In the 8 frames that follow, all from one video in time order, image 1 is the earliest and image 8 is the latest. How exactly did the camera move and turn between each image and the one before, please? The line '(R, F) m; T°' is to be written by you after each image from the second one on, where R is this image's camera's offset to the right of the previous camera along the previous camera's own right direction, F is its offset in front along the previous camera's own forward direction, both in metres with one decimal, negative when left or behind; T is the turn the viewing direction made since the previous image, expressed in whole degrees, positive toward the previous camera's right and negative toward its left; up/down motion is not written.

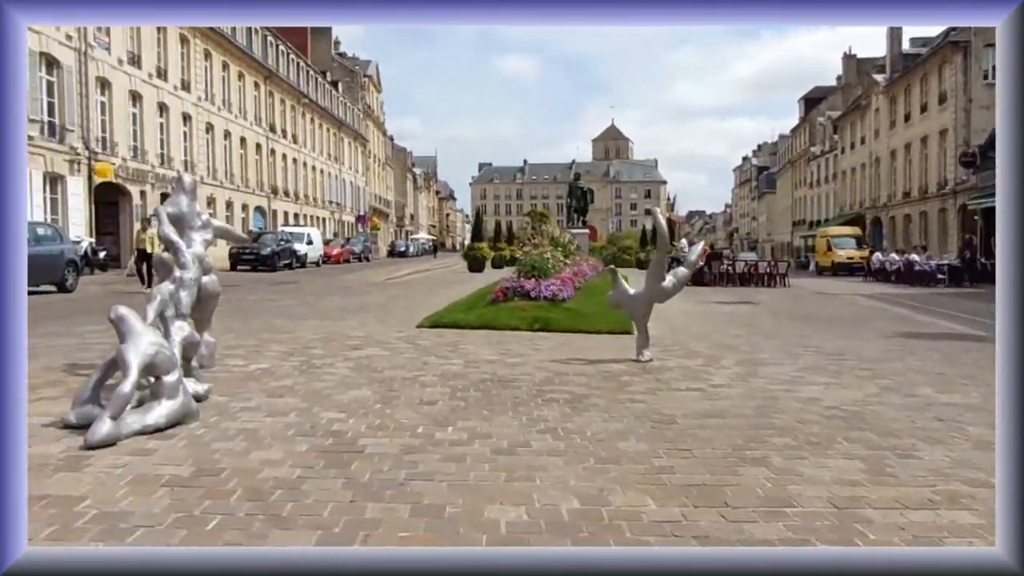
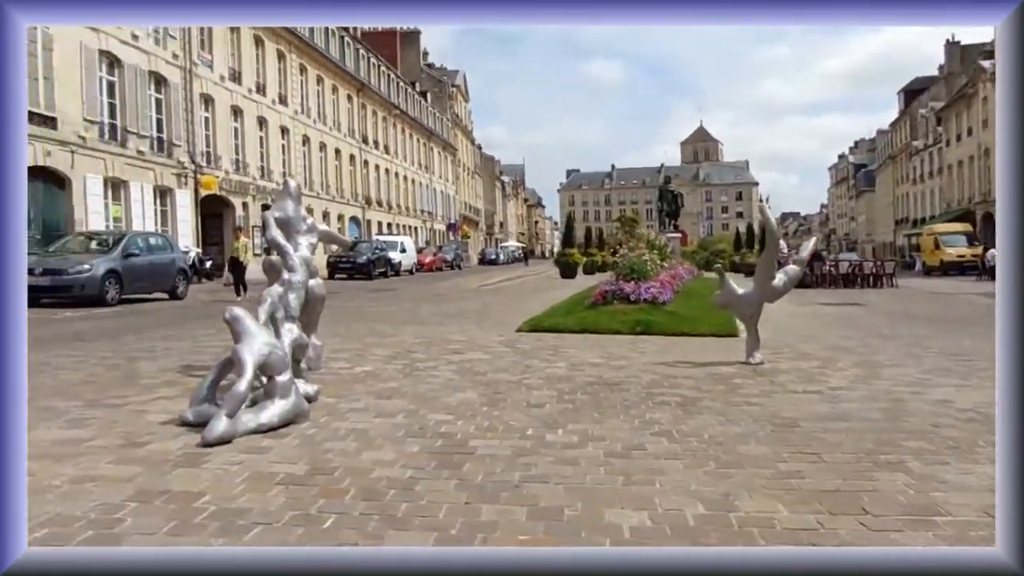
(-0.2, +0.2) m; -6°
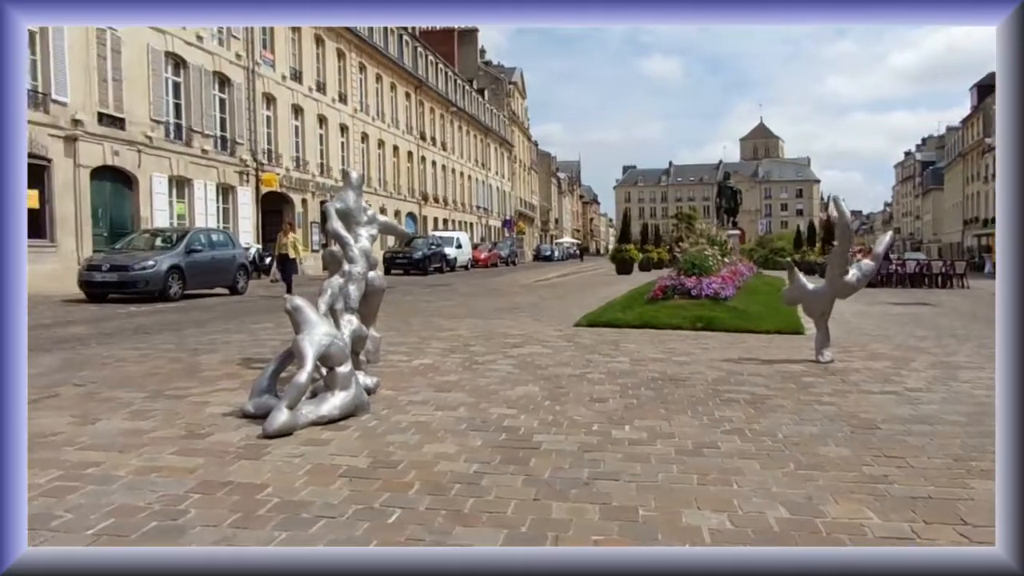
(-0.1, +0.2) m; -4°
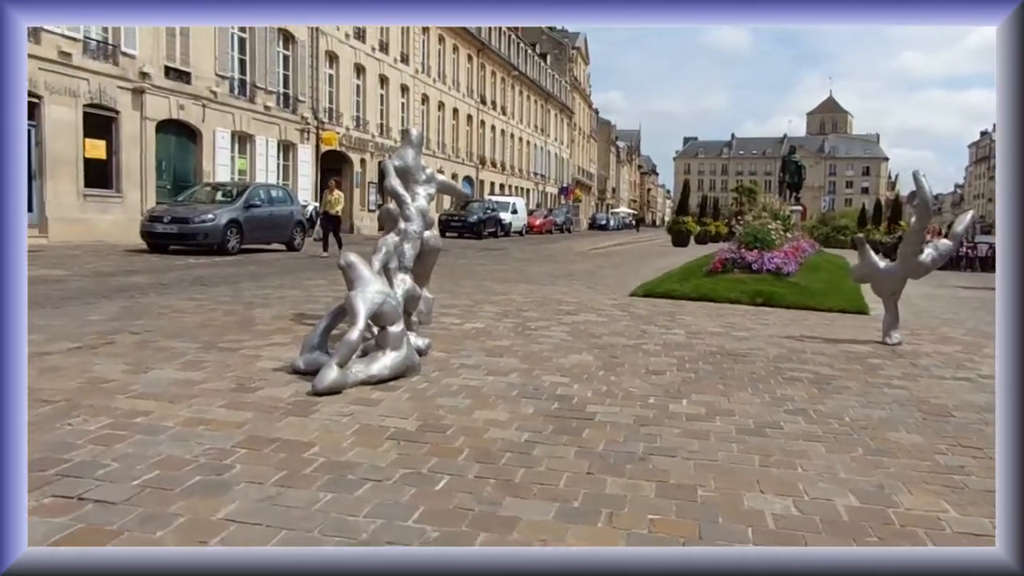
(0.0, +0.2) m; -4°
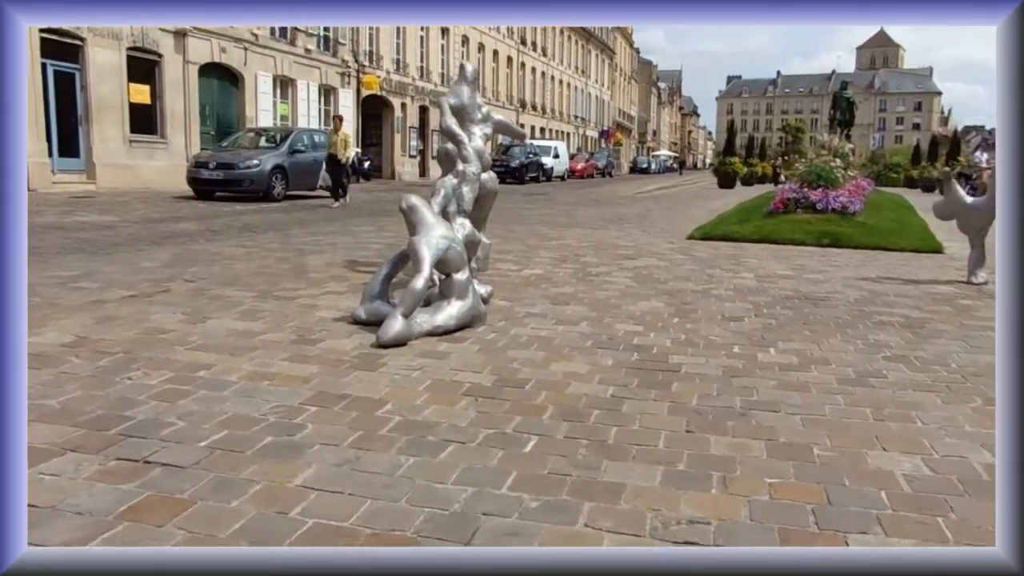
(-0.2, +0.4) m; -3°
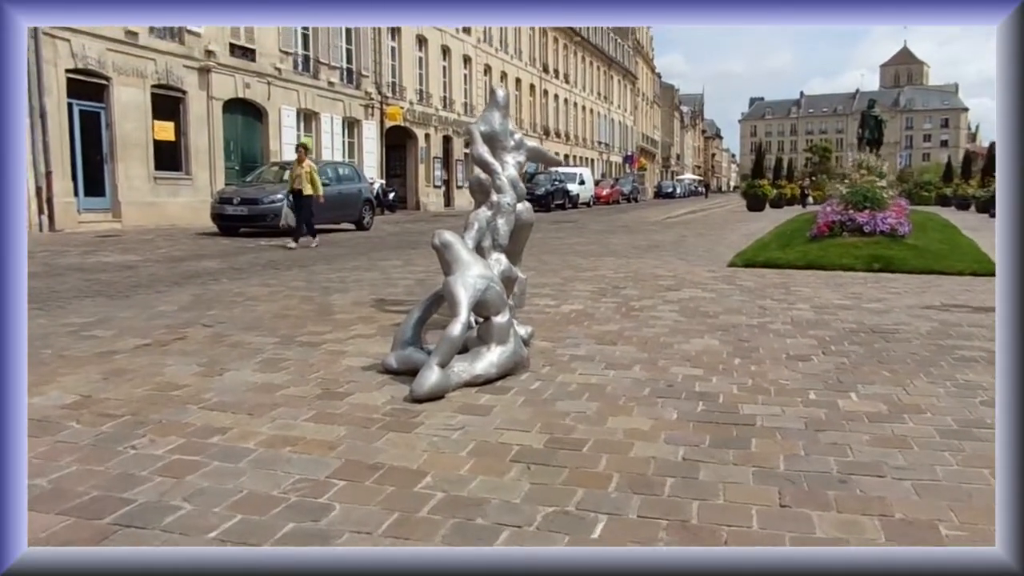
(-0.1, +0.5) m; -2°
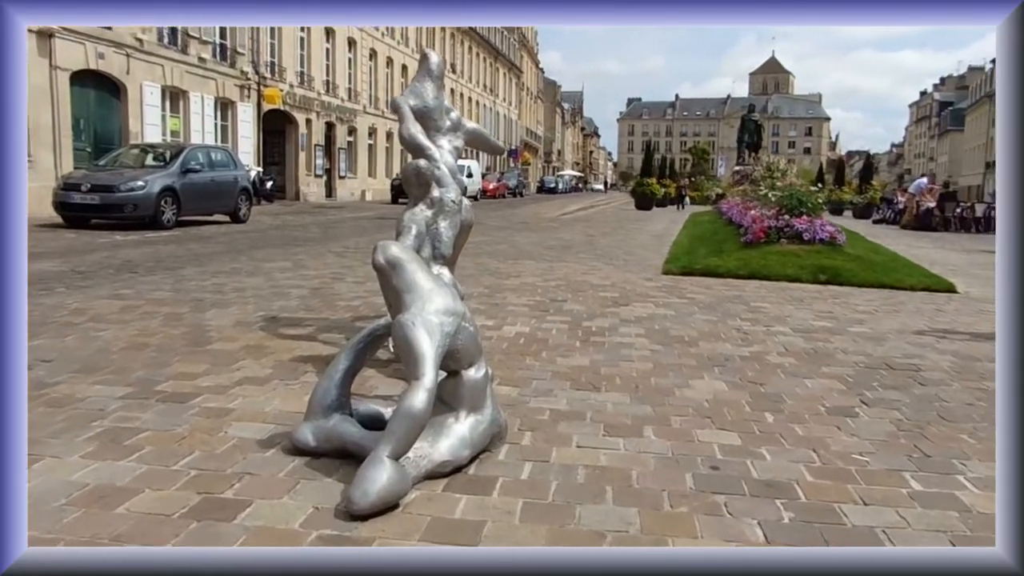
(-0.4, +1.7) m; +8°
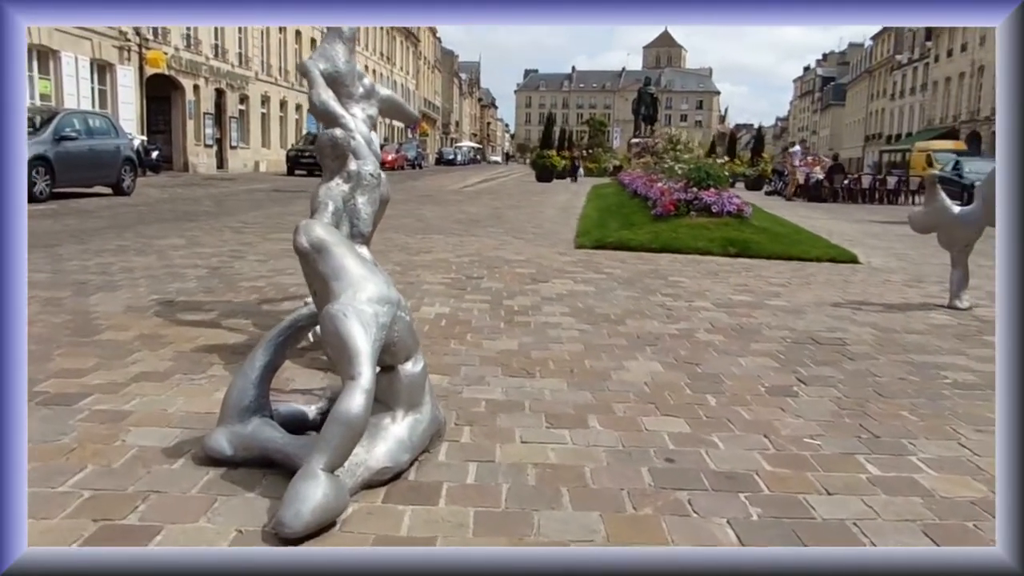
(-0.2, +0.3) m; +7°
